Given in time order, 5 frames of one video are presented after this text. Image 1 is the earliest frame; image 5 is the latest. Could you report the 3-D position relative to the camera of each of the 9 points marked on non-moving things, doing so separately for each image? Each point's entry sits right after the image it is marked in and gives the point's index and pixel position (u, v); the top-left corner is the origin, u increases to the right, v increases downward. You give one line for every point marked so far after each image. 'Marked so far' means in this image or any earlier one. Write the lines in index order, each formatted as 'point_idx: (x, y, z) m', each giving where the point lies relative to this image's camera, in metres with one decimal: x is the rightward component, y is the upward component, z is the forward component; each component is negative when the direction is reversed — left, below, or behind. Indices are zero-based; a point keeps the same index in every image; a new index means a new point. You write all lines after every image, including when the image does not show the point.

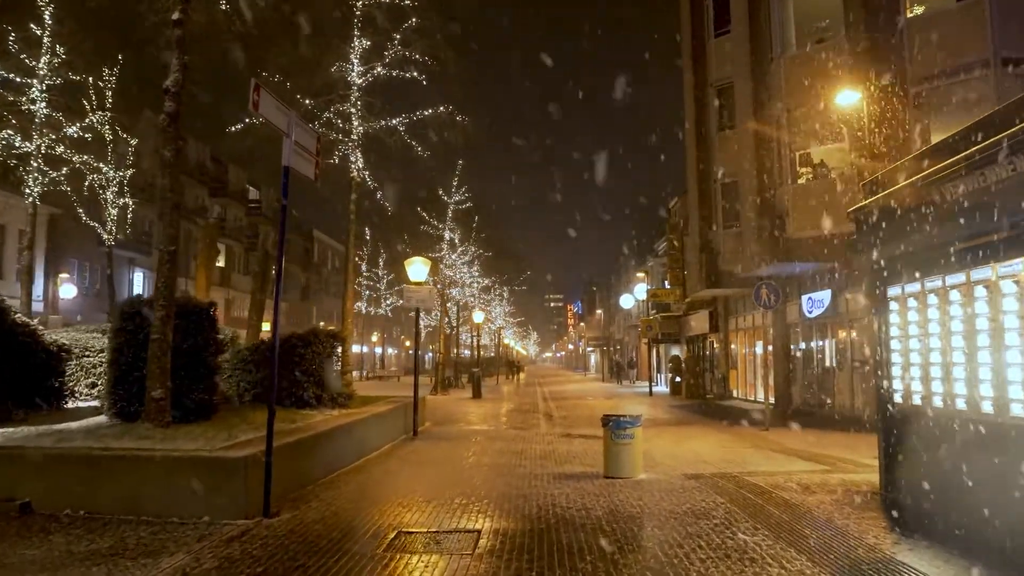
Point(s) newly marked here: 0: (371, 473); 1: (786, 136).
0: (-2.0, -2.7, +10.8) m
1: (+7.1, +4.0, +20.0) m
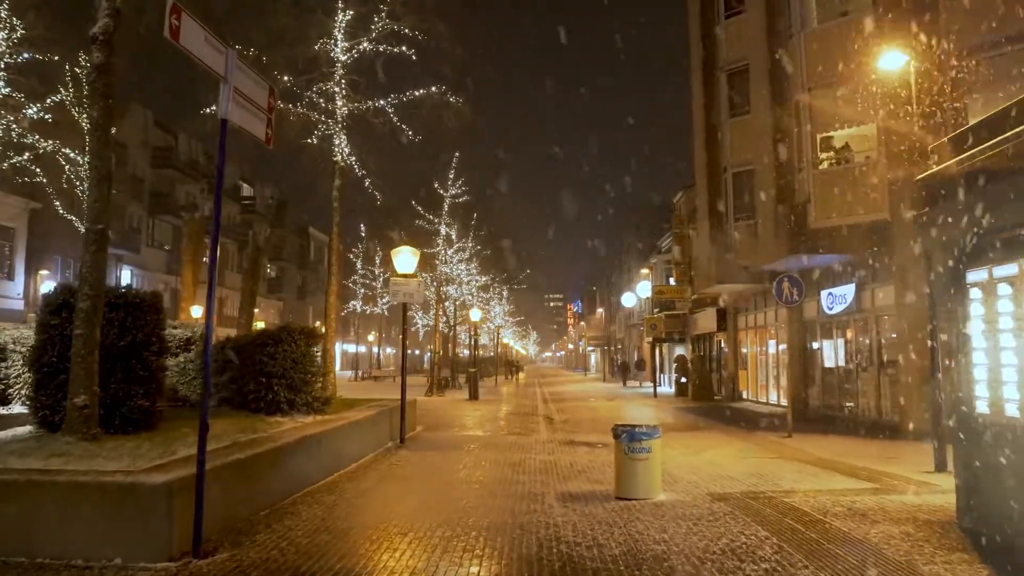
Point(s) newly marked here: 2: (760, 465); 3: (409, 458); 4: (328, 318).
0: (-2.1, -2.5, +9.3) m
1: (+7.1, +4.2, +18.4) m
2: (+3.7, -2.7, +11.4) m
3: (-1.7, -2.9, +12.8) m
4: (-4.2, -0.7, +17.3) m
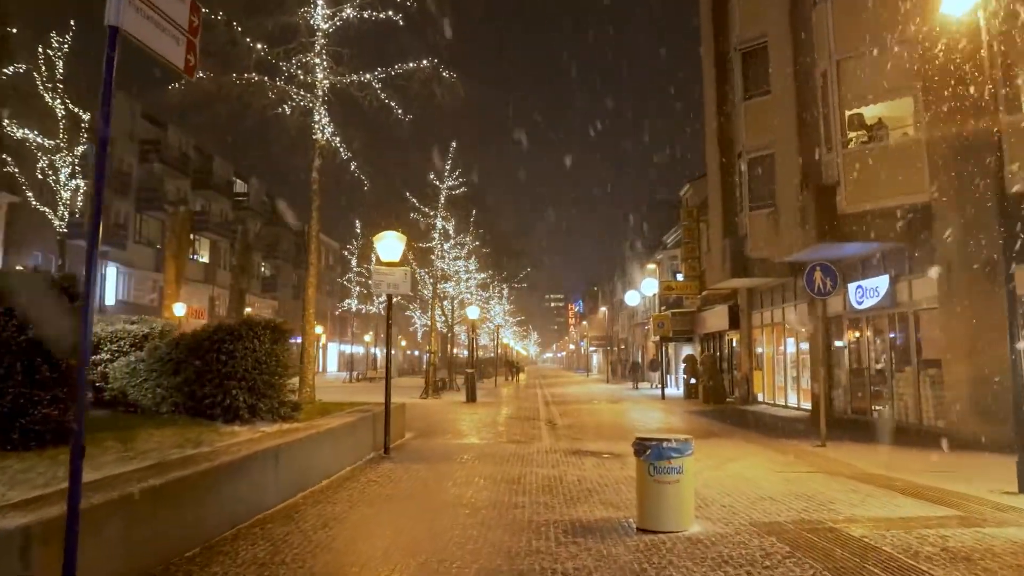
0: (-2.1, -2.3, +7.6) m
1: (+7.1, +4.4, +16.7) m
2: (+3.7, -2.5, +9.7) m
3: (-1.8, -2.7, +11.1) m
4: (-4.2, -0.5, +15.6) m
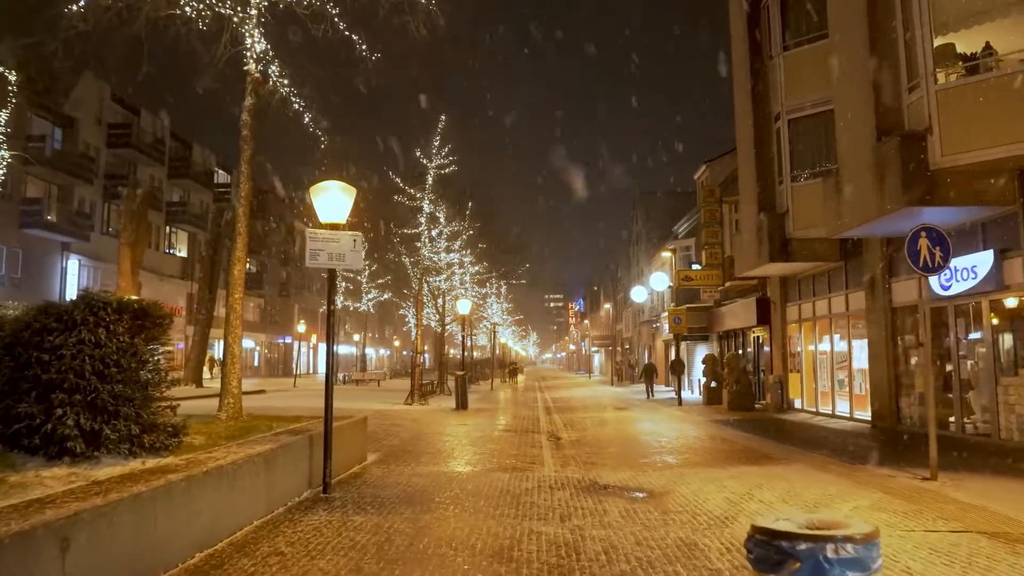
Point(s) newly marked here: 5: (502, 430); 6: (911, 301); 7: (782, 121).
0: (-2.2, -2.0, +3.8) m
1: (+6.9, +4.7, +12.9) m
2: (+3.6, -2.1, +5.9) m
3: (-1.9, -2.3, +7.3) m
4: (-4.3, -0.2, +11.8) m
5: (-0.2, -3.6, +19.4) m
6: (+8.3, -0.3, +15.8) m
7: (+6.8, +4.2, +19.1) m
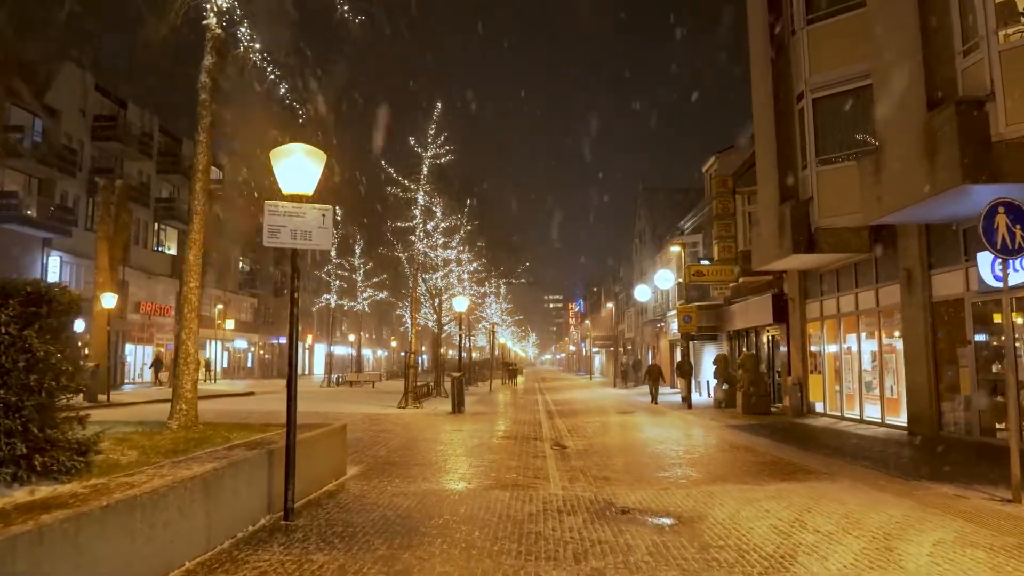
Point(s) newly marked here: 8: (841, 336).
0: (-2.2, -1.8, +2.1) m
1: (+6.9, +4.9, +11.3) m
2: (+3.6, -2.0, +4.3) m
3: (-1.8, -2.2, +5.6) m
4: (-4.3, 0.0, +10.2) m
5: (-0.2, -3.5, +17.8) m
6: (+8.3, -0.1, +14.2) m
7: (+6.8, +4.4, +17.5) m
8: (+8.5, -1.2, +19.6) m
